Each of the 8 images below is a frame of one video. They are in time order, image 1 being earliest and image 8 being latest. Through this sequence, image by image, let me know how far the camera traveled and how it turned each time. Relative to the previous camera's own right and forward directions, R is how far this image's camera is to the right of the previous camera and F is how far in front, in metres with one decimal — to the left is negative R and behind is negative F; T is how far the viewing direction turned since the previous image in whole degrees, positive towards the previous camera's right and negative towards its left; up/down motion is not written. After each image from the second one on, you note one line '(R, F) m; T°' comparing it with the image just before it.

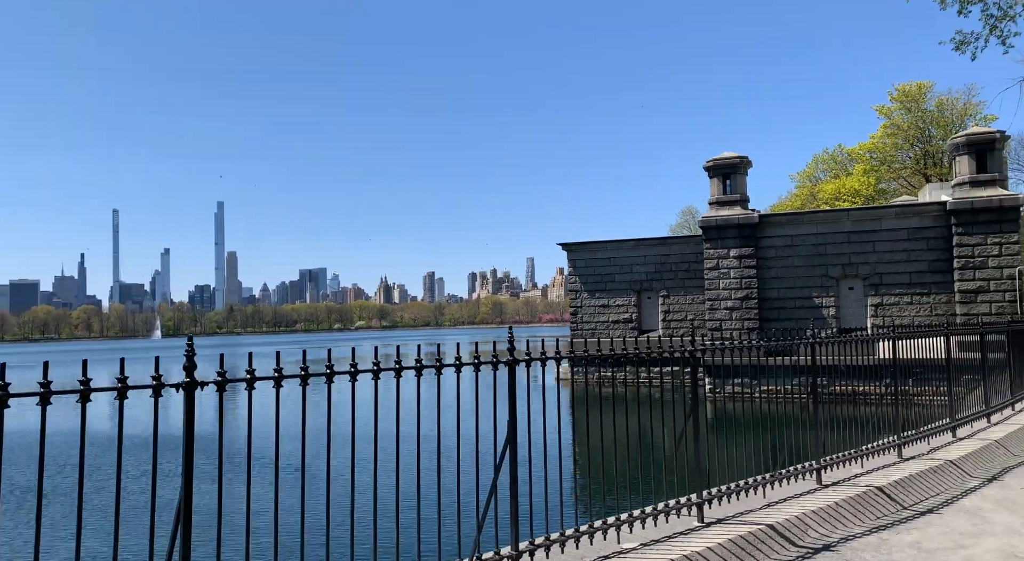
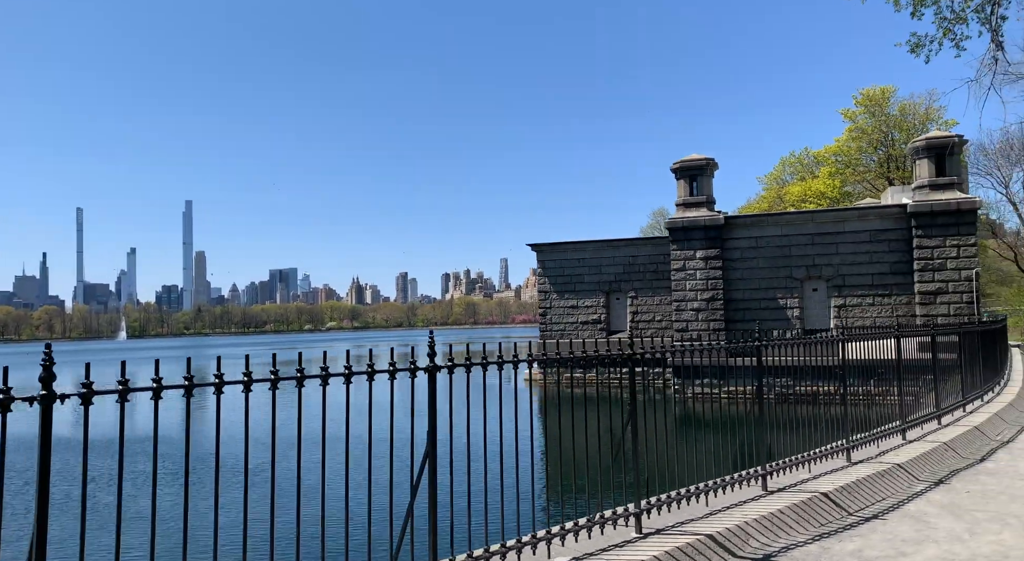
(+0.1, +0.1) m; +2°
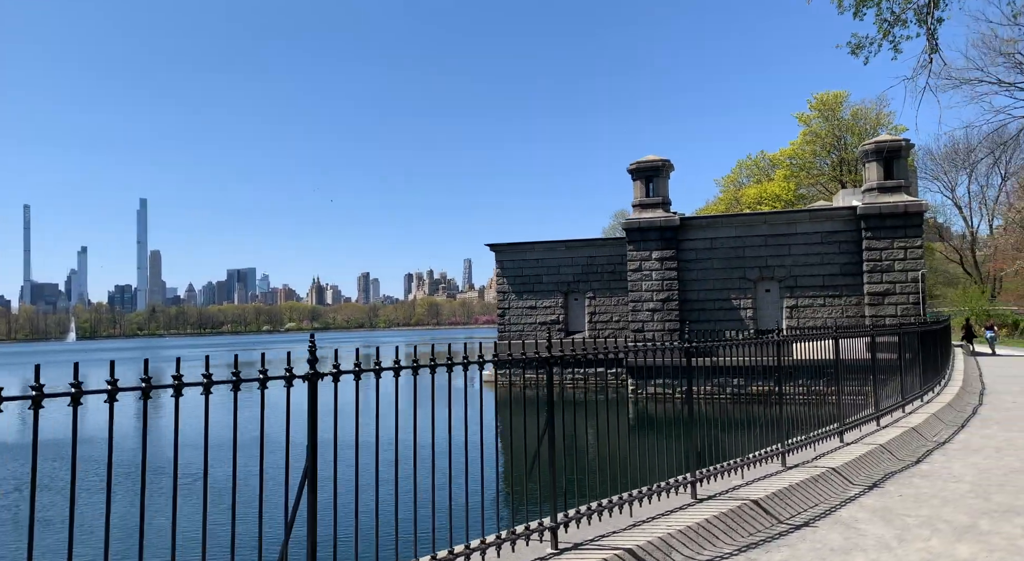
(+0.2, +0.1) m; +3°
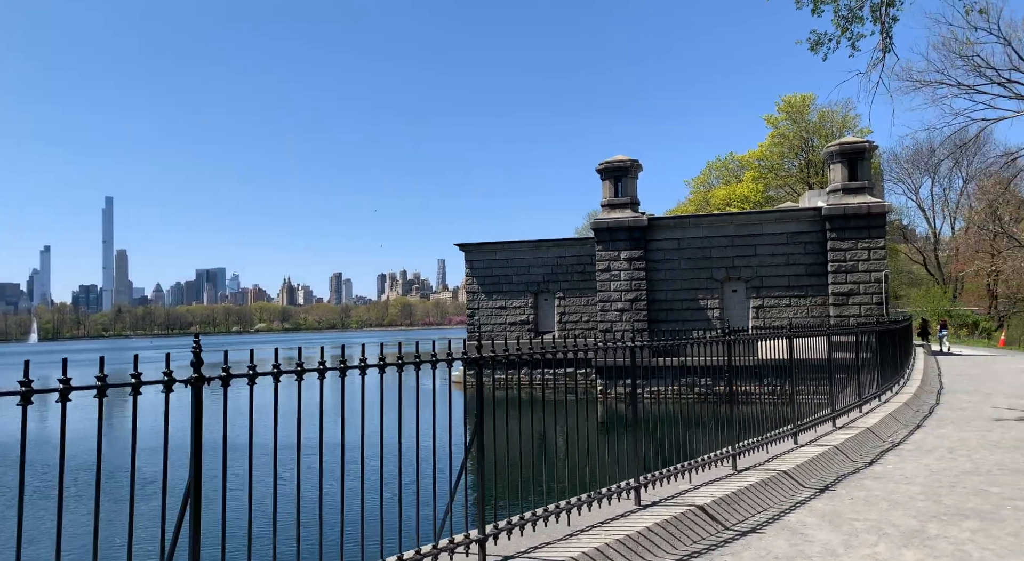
(+0.1, +0.1) m; +2°
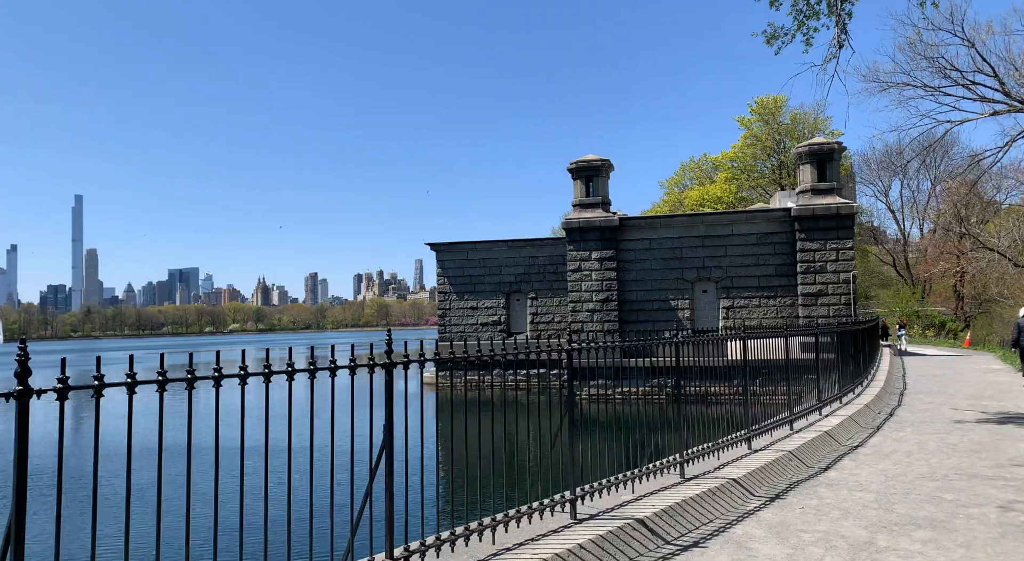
(+0.2, +0.2) m; +2°
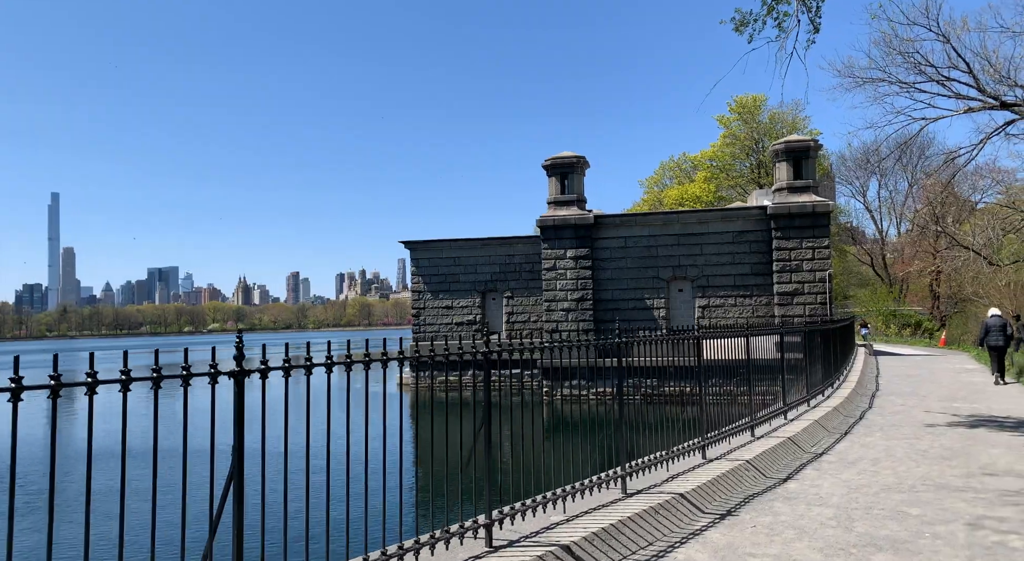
(+0.3, +0.4) m; +1°
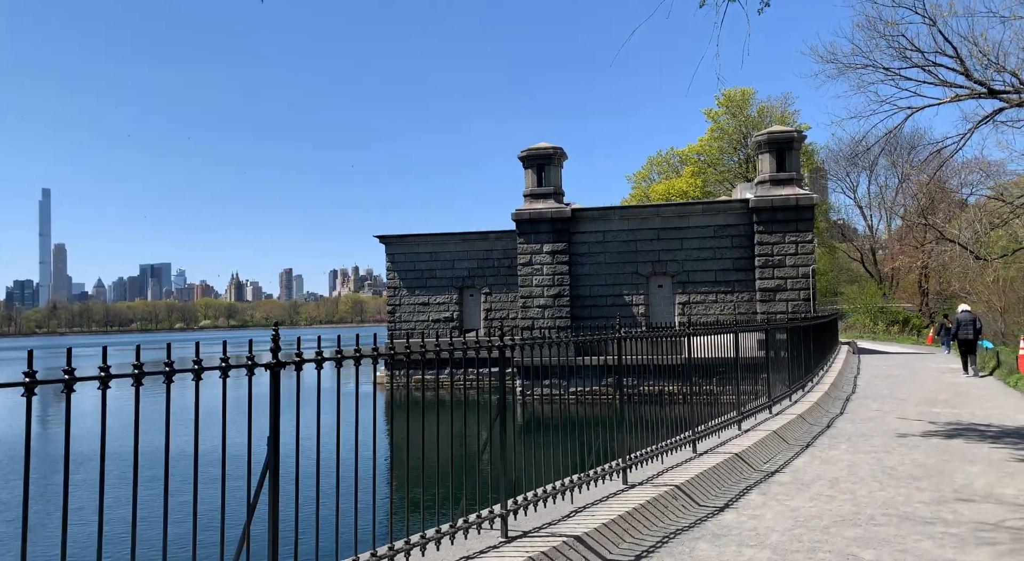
(+0.5, +0.8) m; 0°
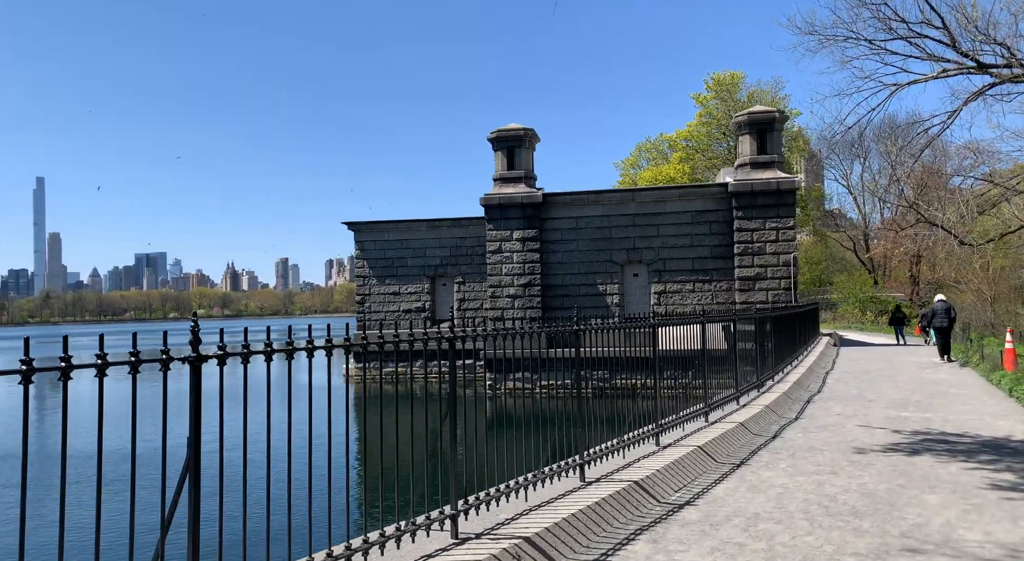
(+0.7, +1.1) m; 0°
